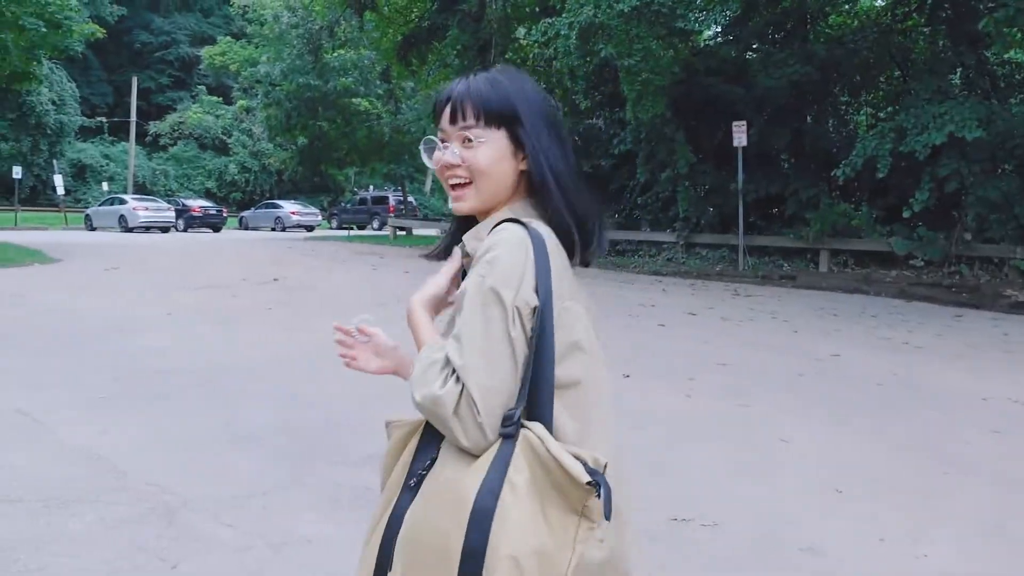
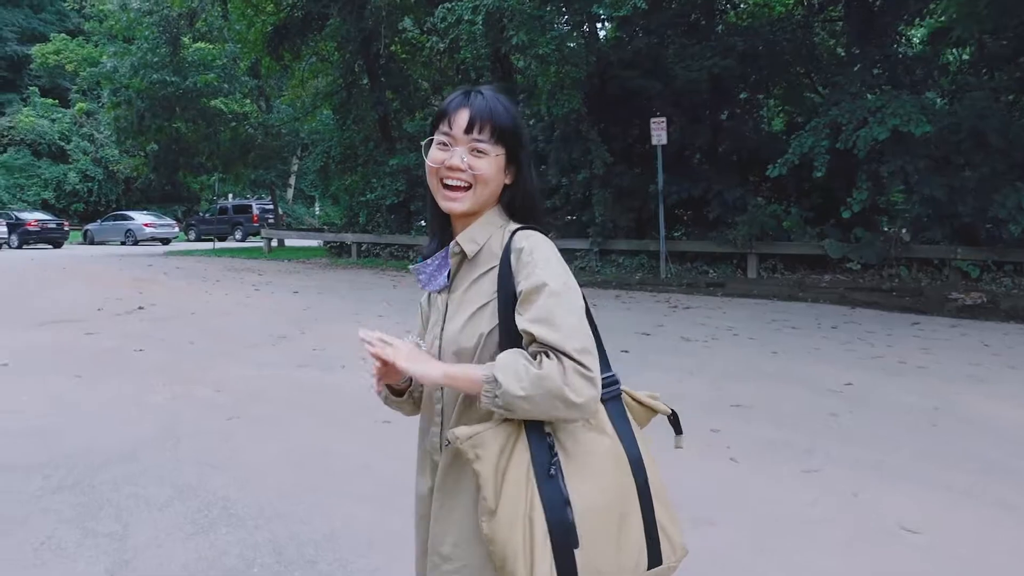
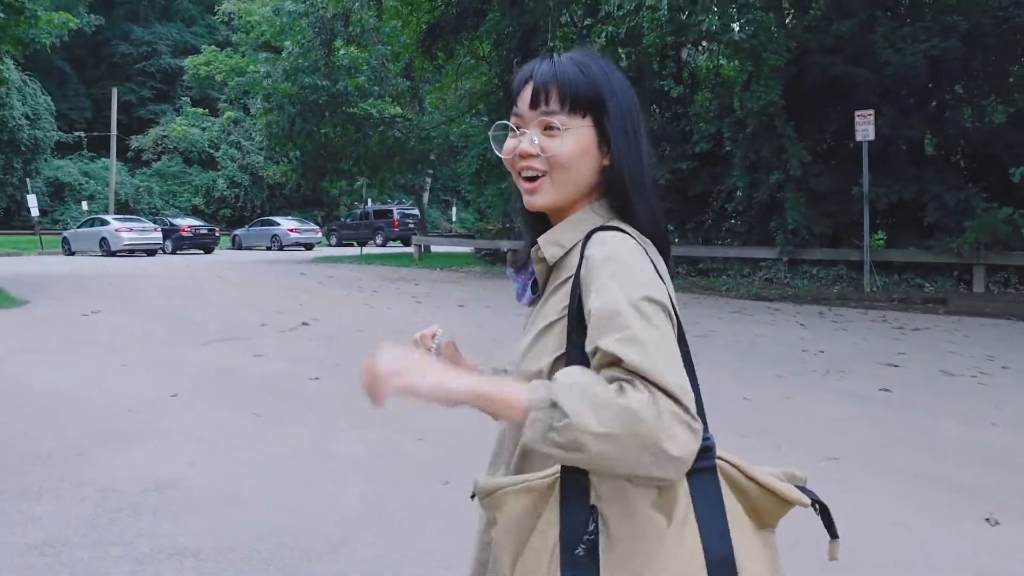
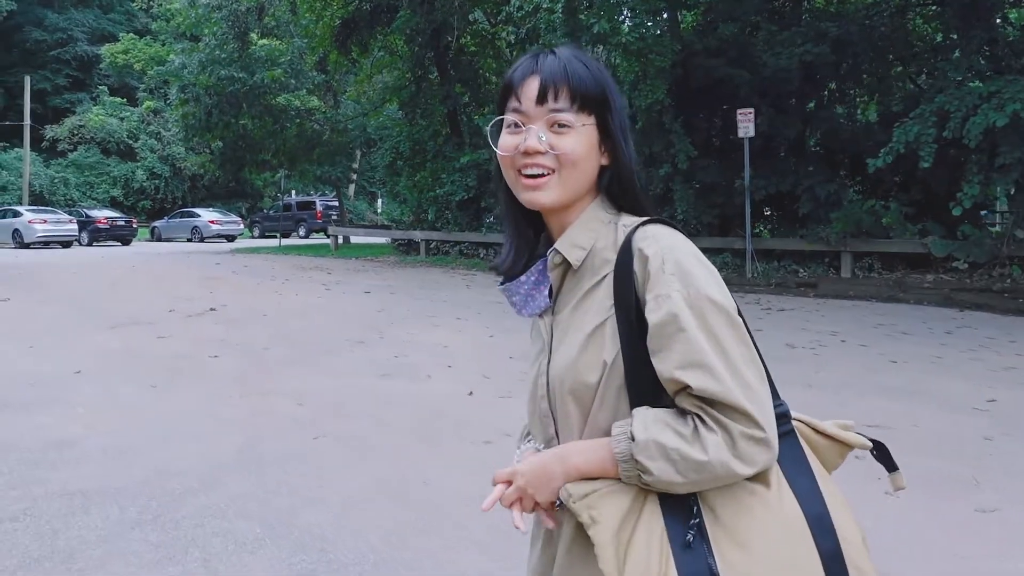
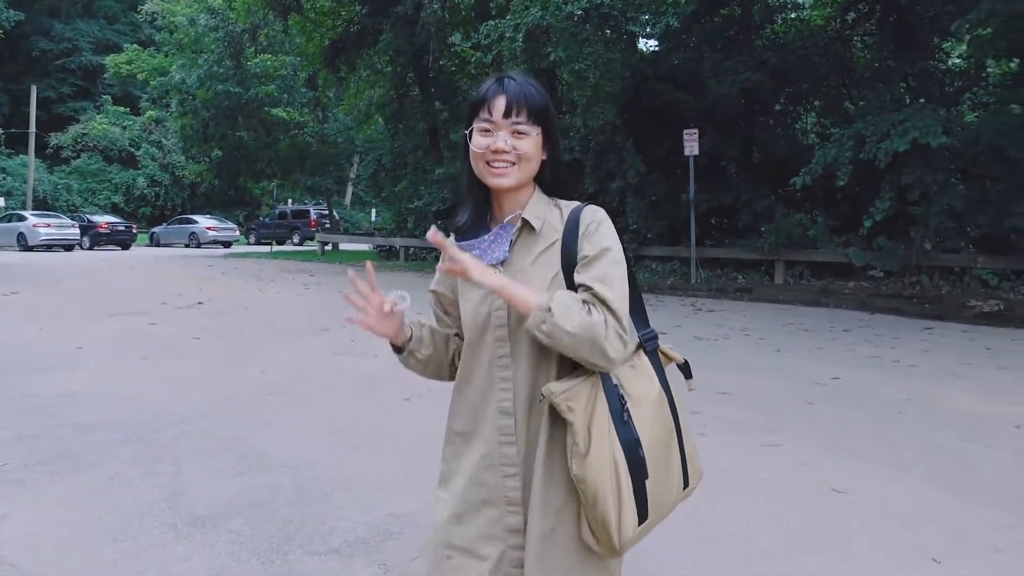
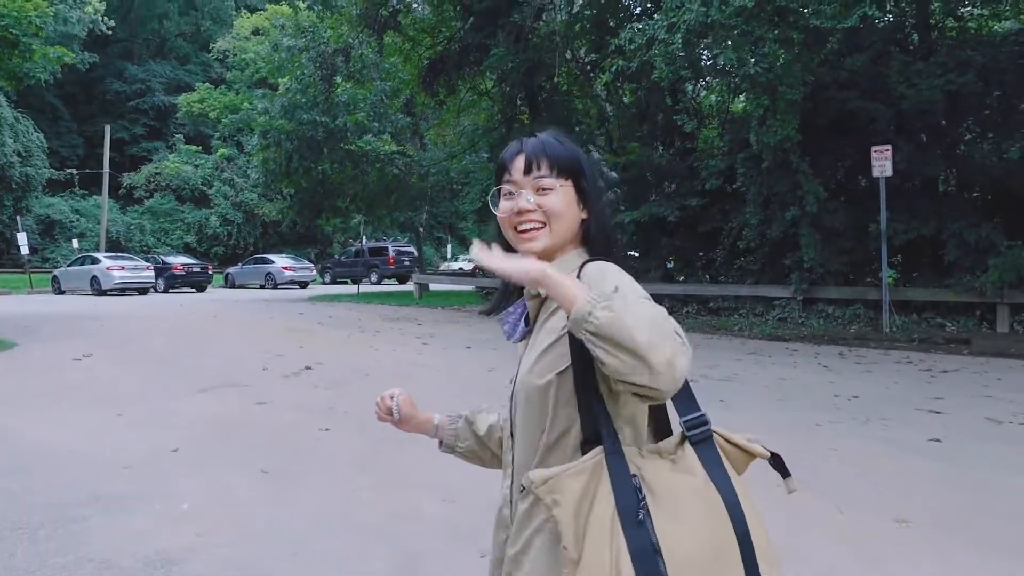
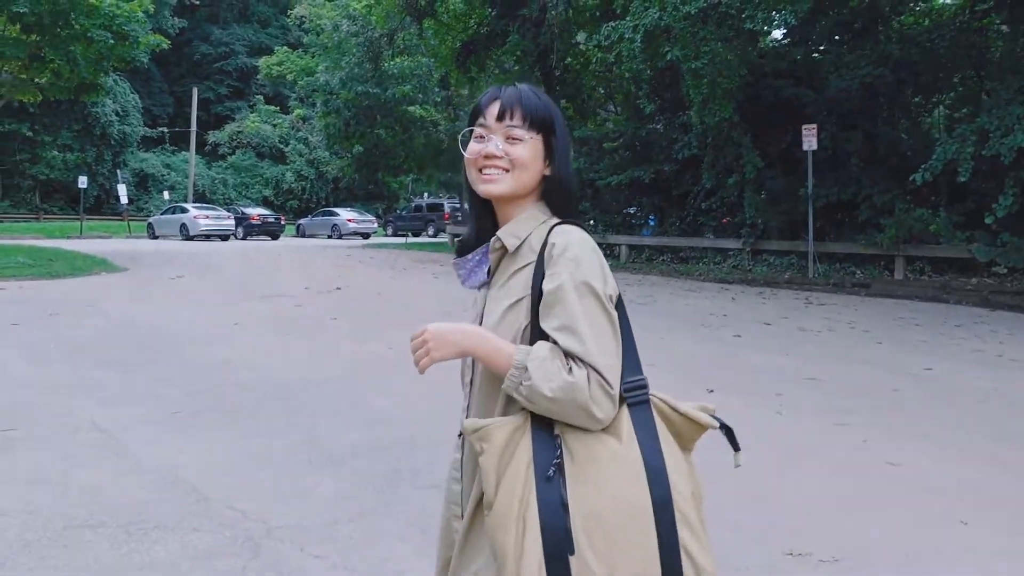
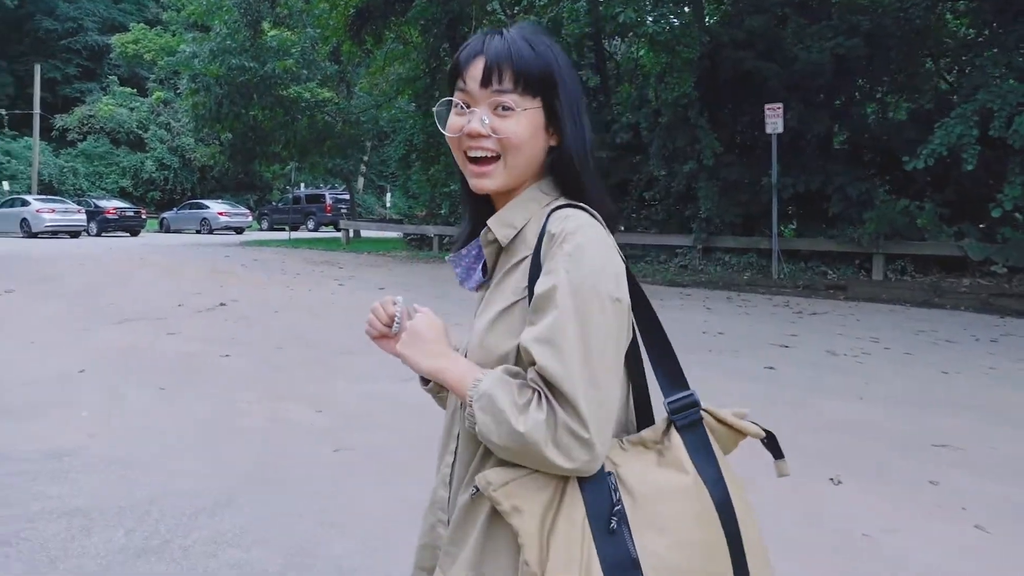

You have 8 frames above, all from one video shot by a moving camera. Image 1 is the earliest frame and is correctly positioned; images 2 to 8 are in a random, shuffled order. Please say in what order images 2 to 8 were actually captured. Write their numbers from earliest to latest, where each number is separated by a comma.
7, 5, 2, 4, 8, 3, 6
